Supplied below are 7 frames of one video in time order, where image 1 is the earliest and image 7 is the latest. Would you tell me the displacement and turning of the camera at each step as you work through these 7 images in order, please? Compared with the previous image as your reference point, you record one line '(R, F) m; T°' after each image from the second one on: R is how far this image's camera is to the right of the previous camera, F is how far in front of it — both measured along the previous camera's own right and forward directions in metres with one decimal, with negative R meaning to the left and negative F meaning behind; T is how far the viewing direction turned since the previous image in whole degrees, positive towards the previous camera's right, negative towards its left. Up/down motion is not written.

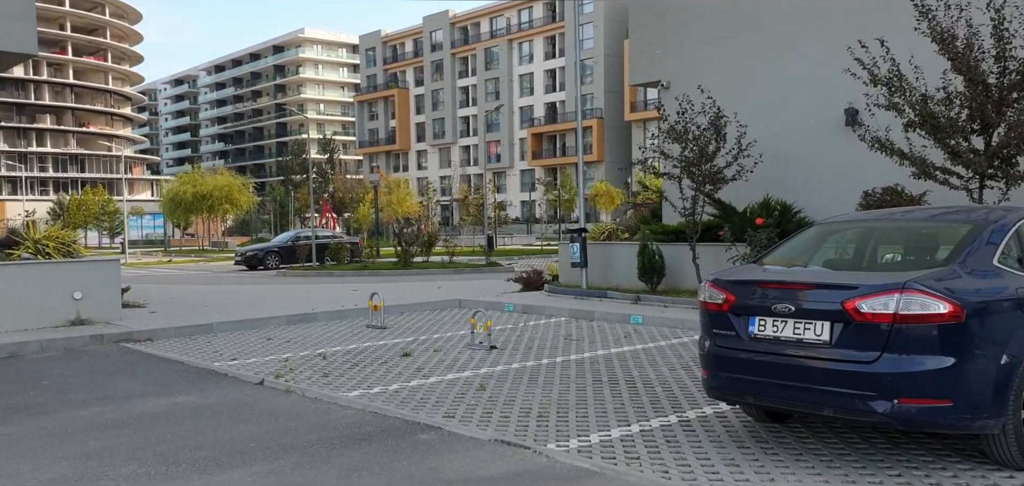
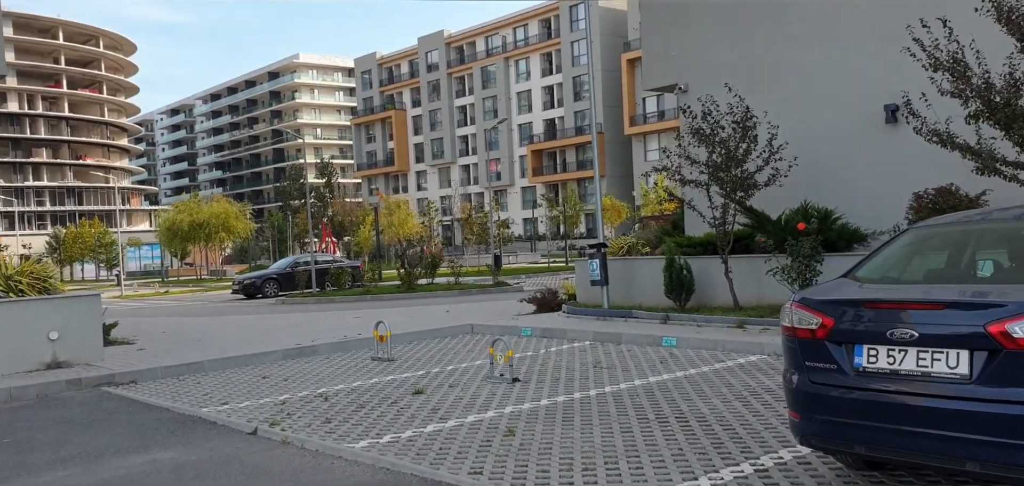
(-0.2, +1.1) m; 0°
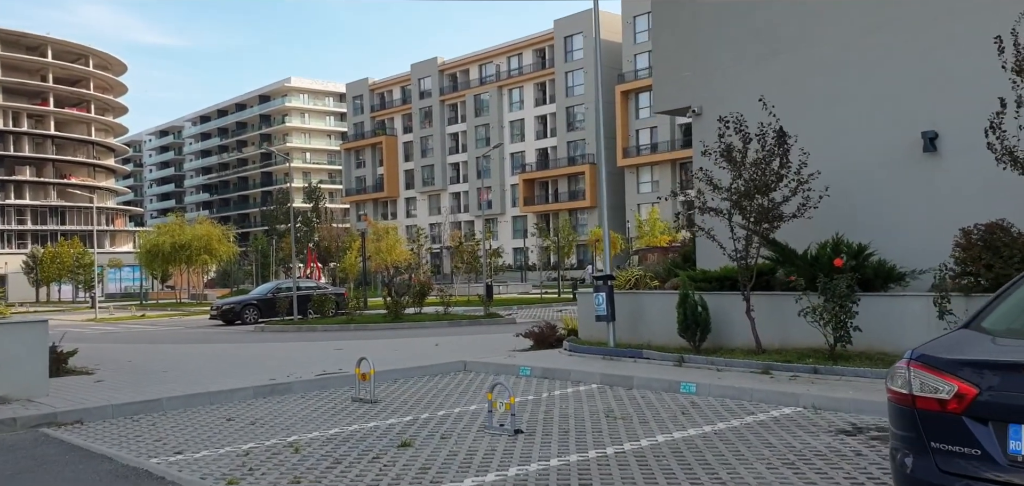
(-0.2, +1.2) m; +1°
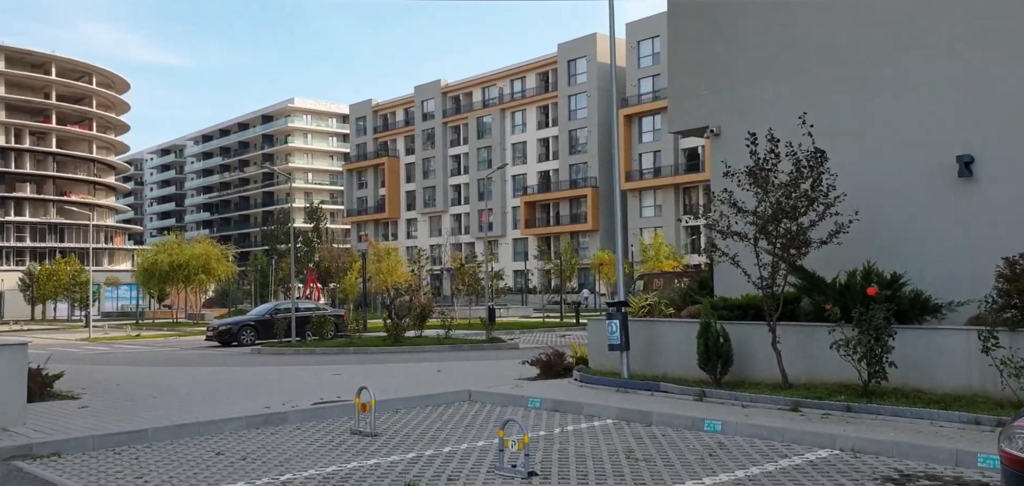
(-0.2, +0.7) m; 0°
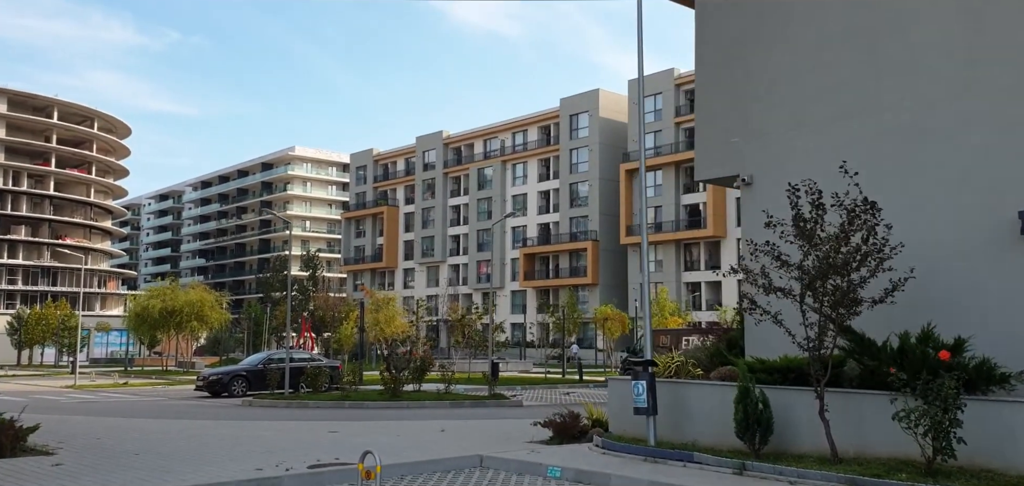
(-0.3, +0.9) m; 0°
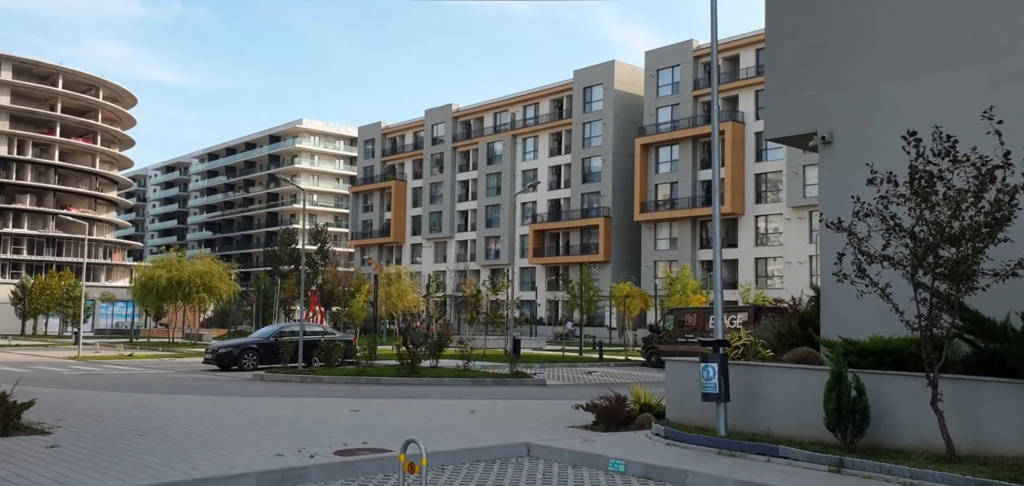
(-0.6, +1.4) m; 0°
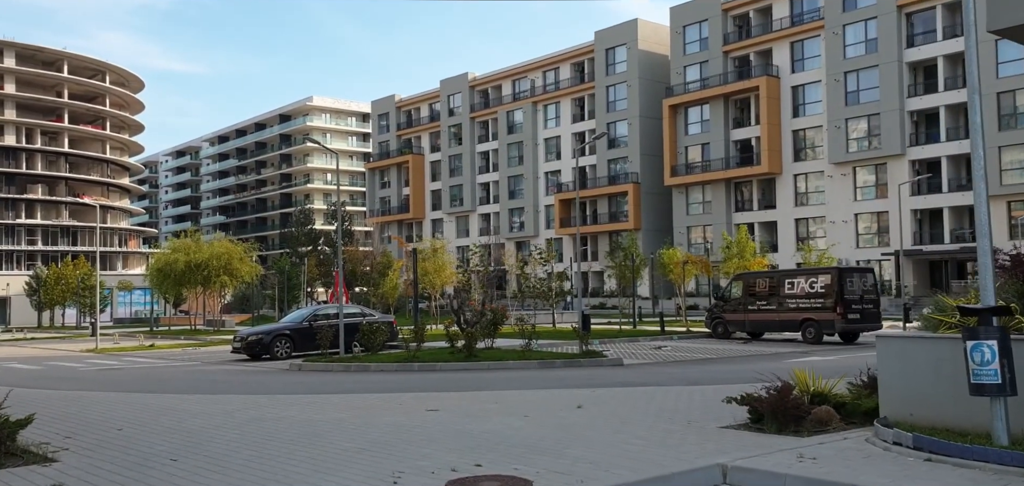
(-1.4, +3.1) m; -1°
